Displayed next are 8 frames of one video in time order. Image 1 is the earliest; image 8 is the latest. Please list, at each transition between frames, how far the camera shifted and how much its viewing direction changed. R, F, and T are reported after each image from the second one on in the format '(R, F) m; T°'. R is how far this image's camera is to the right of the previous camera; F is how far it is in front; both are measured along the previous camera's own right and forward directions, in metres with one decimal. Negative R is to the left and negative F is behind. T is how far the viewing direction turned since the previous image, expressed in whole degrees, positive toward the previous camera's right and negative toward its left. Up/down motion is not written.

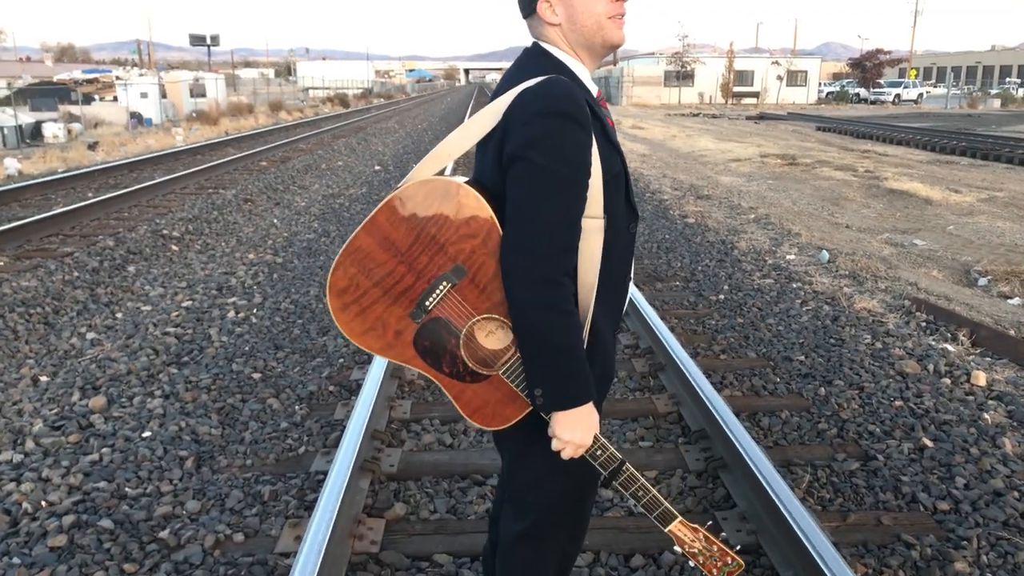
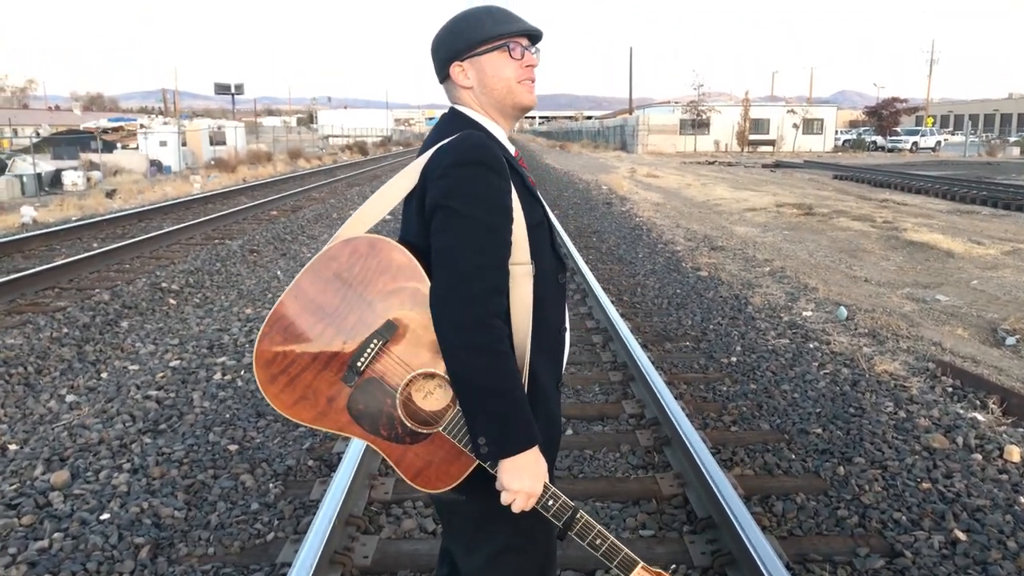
(+0.1, +0.3) m; -1°
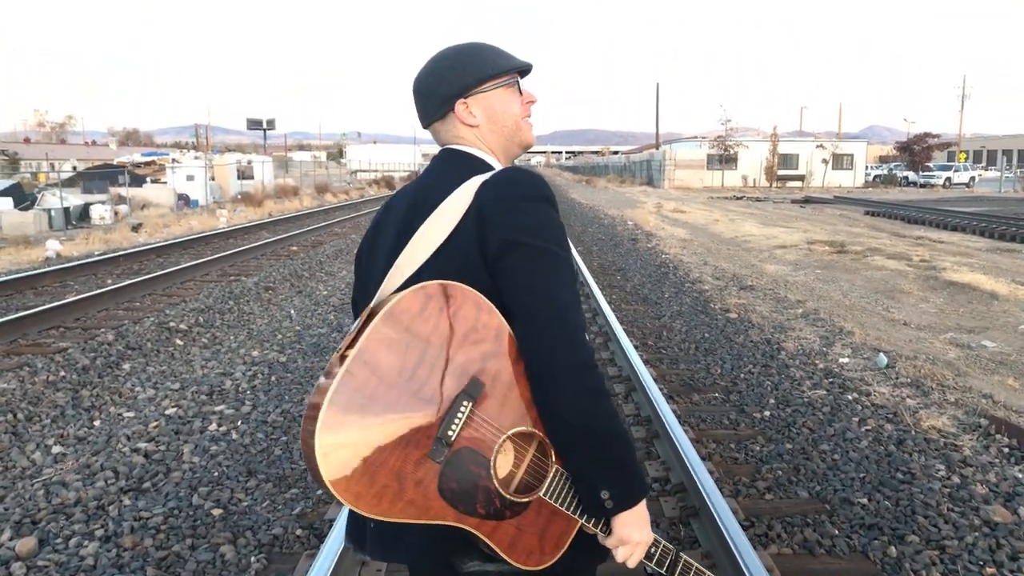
(+0.1, +0.3) m; -2°
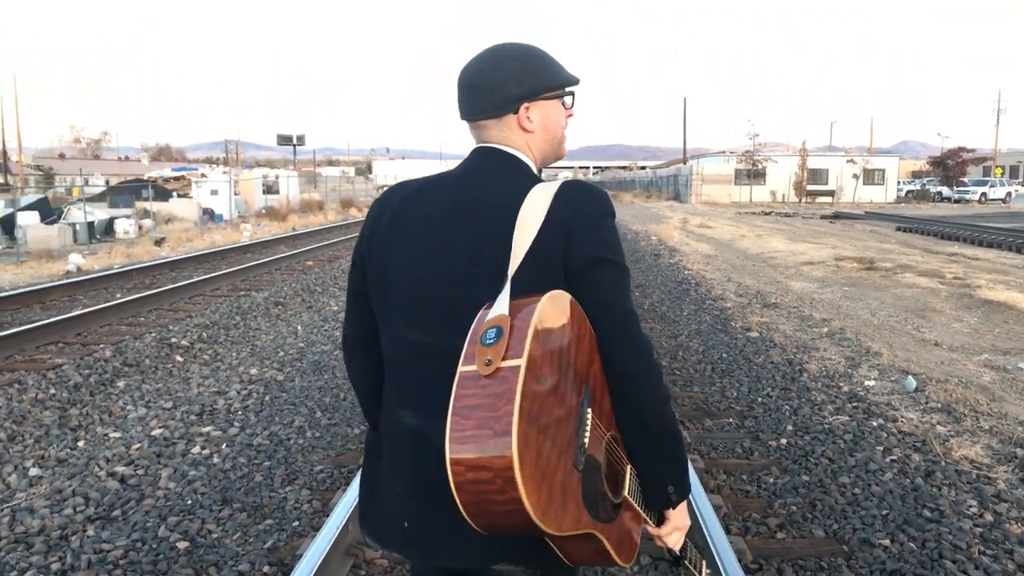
(+0.2, +0.3) m; -2°
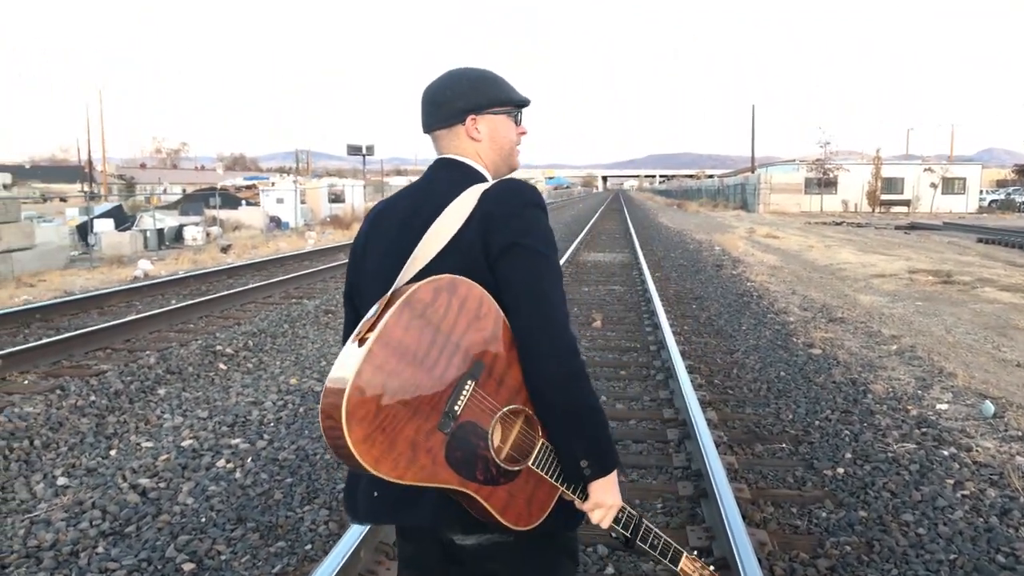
(+0.2, +0.2) m; -5°
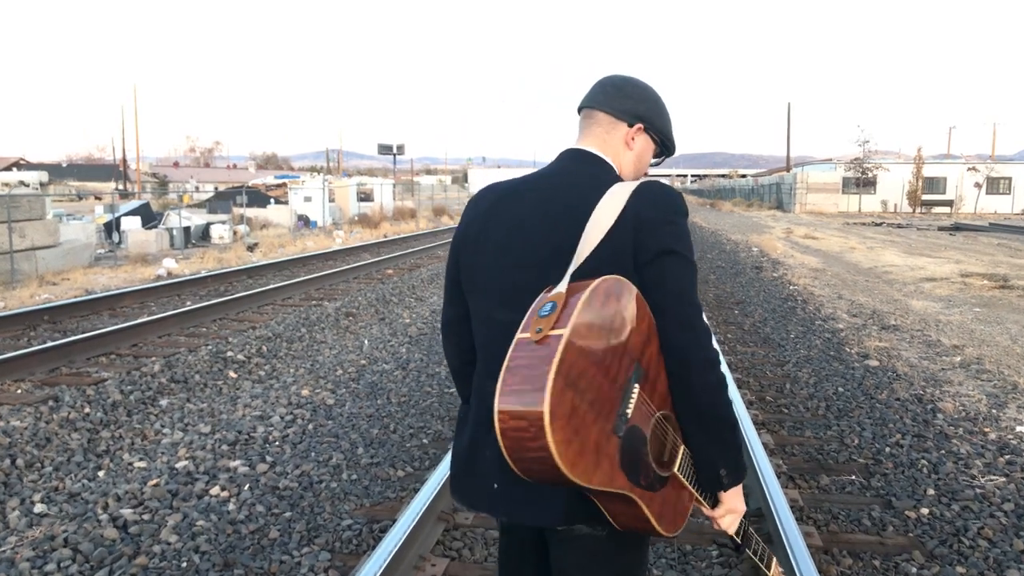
(0.0, +0.6) m; -2°
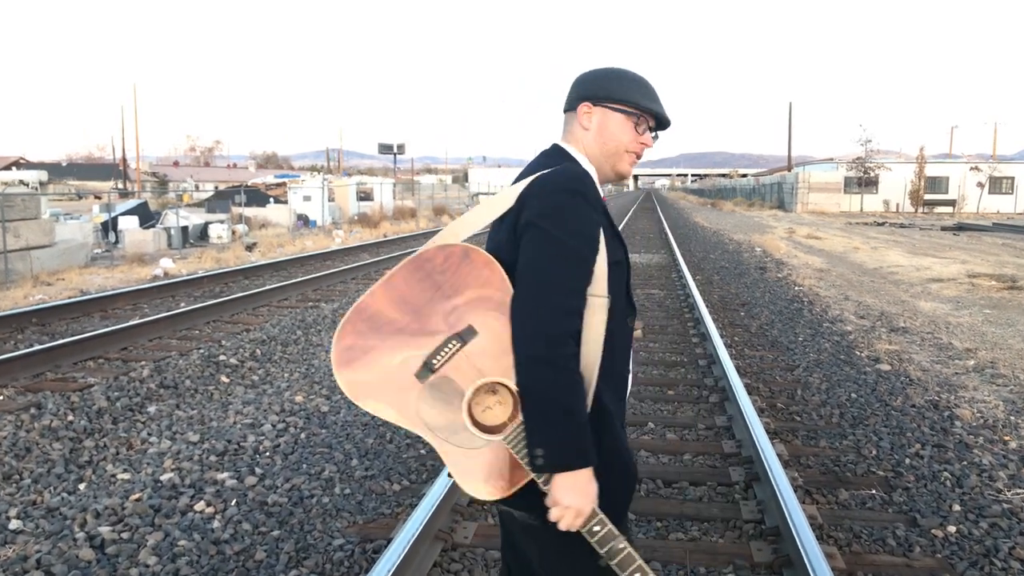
(0.0, +0.2) m; 0°
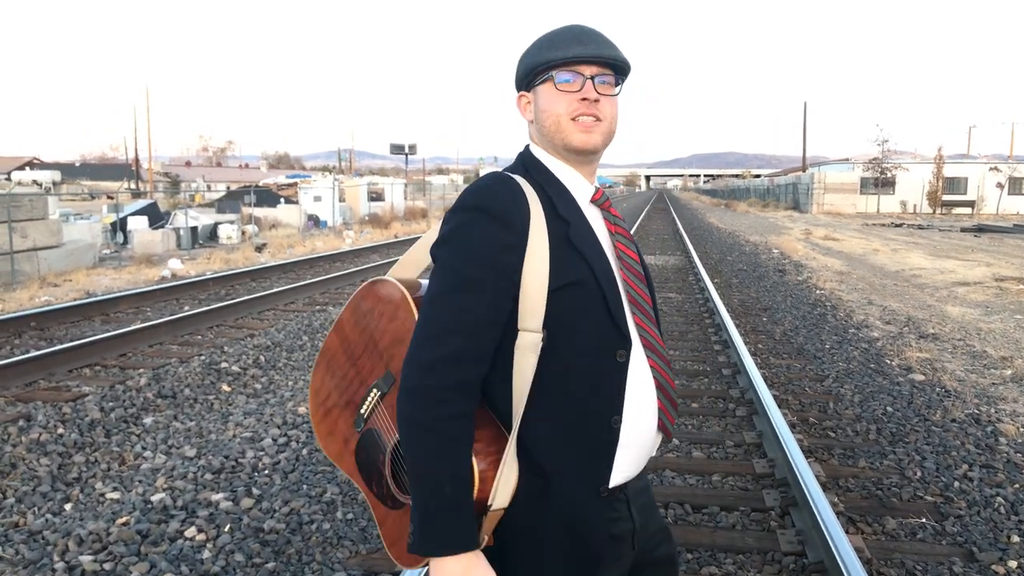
(0.0, +0.3) m; -1°
